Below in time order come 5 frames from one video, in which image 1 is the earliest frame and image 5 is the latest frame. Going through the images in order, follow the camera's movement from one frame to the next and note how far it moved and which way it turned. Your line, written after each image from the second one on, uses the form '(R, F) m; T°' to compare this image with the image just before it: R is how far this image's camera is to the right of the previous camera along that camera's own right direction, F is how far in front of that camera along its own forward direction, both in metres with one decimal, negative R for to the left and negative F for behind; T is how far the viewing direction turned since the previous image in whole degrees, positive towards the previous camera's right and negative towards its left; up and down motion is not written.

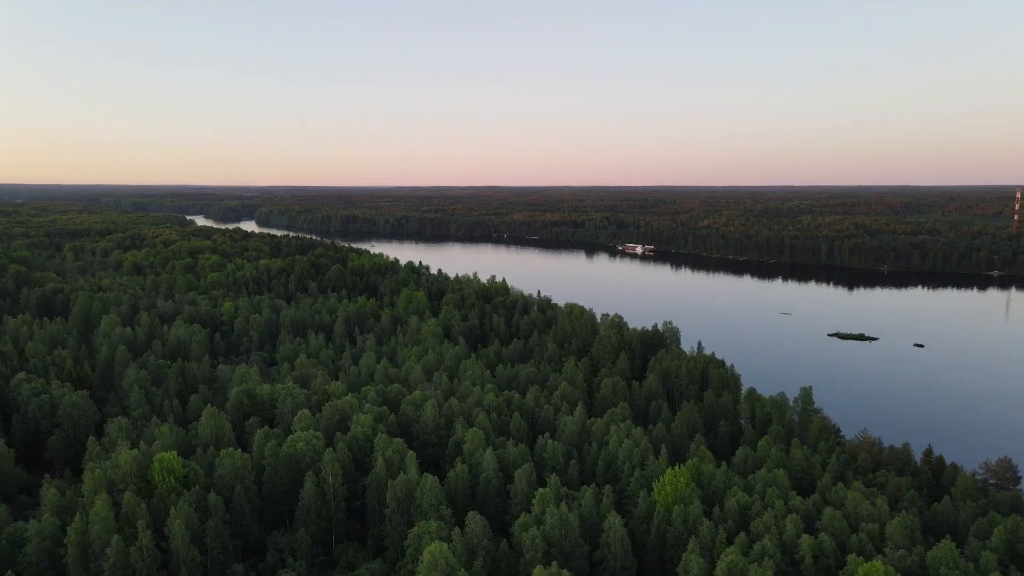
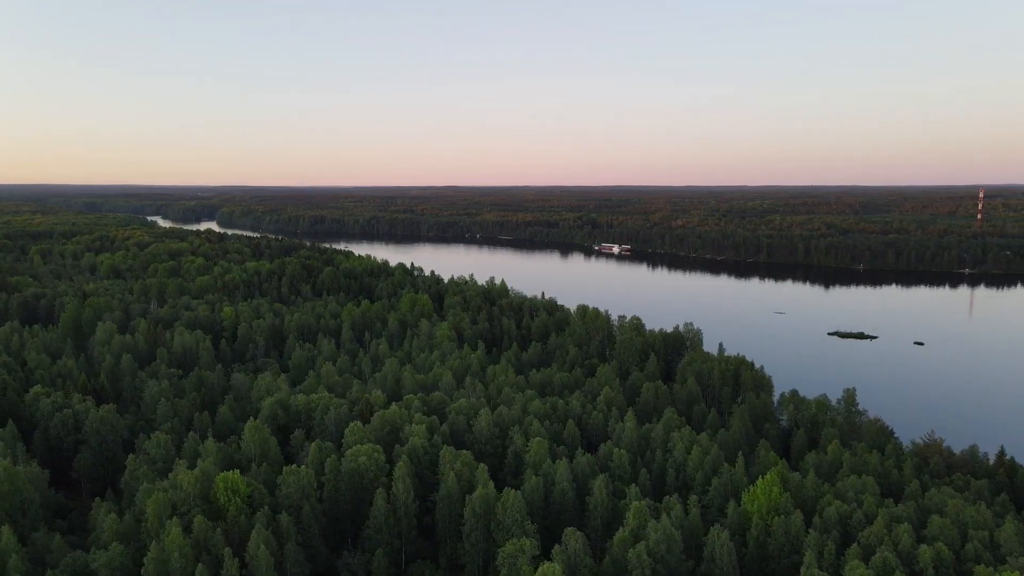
(-3.1, +0.9) m; +3°
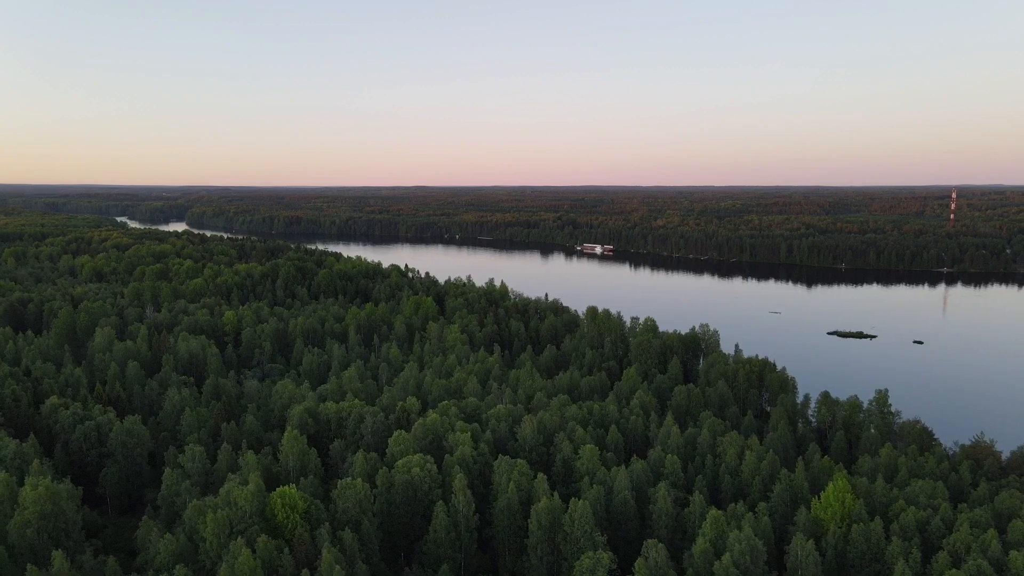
(-2.3, +0.6) m; +2°
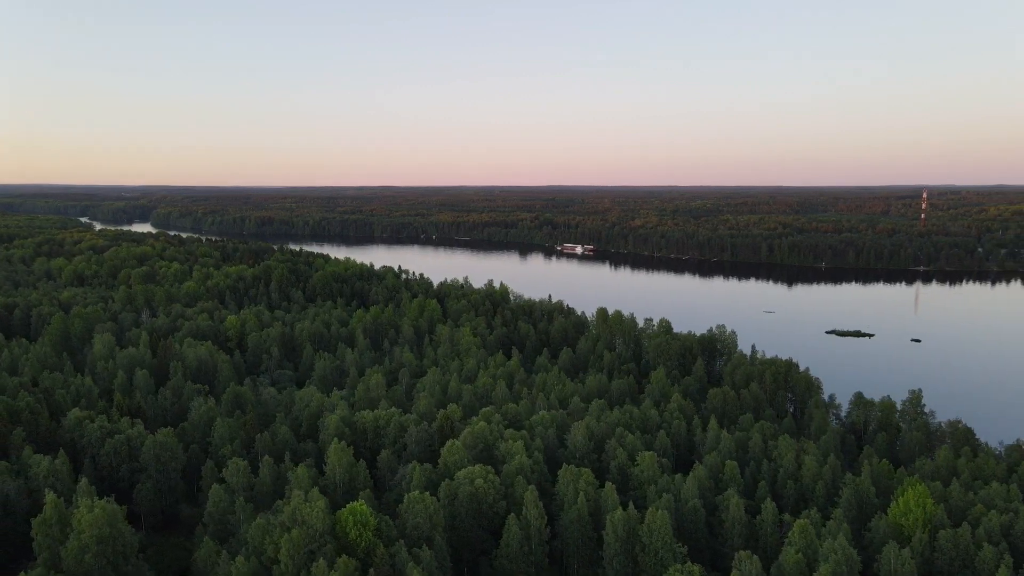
(-2.6, +0.7) m; +2°
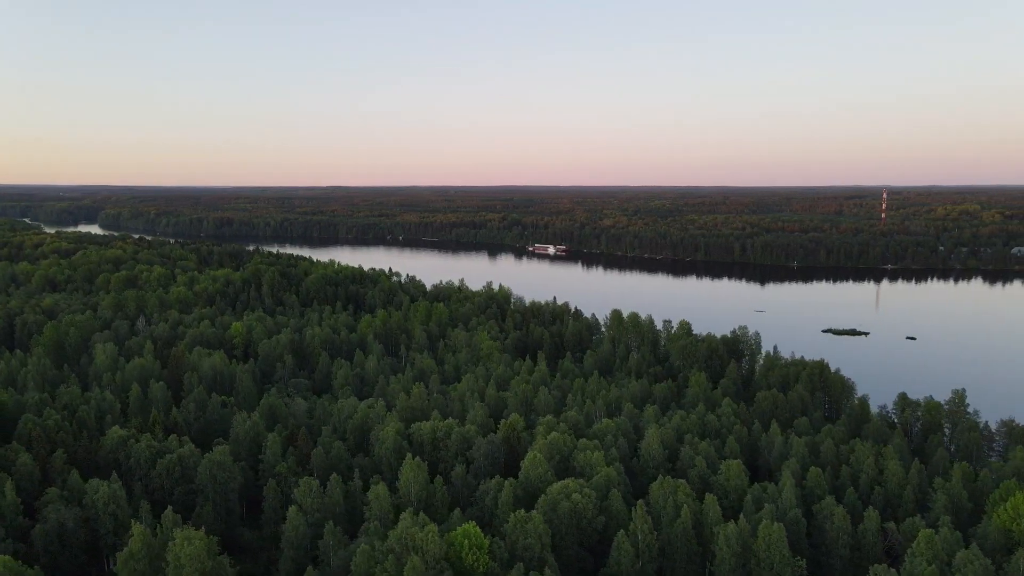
(-3.6, +0.9) m; +4°
